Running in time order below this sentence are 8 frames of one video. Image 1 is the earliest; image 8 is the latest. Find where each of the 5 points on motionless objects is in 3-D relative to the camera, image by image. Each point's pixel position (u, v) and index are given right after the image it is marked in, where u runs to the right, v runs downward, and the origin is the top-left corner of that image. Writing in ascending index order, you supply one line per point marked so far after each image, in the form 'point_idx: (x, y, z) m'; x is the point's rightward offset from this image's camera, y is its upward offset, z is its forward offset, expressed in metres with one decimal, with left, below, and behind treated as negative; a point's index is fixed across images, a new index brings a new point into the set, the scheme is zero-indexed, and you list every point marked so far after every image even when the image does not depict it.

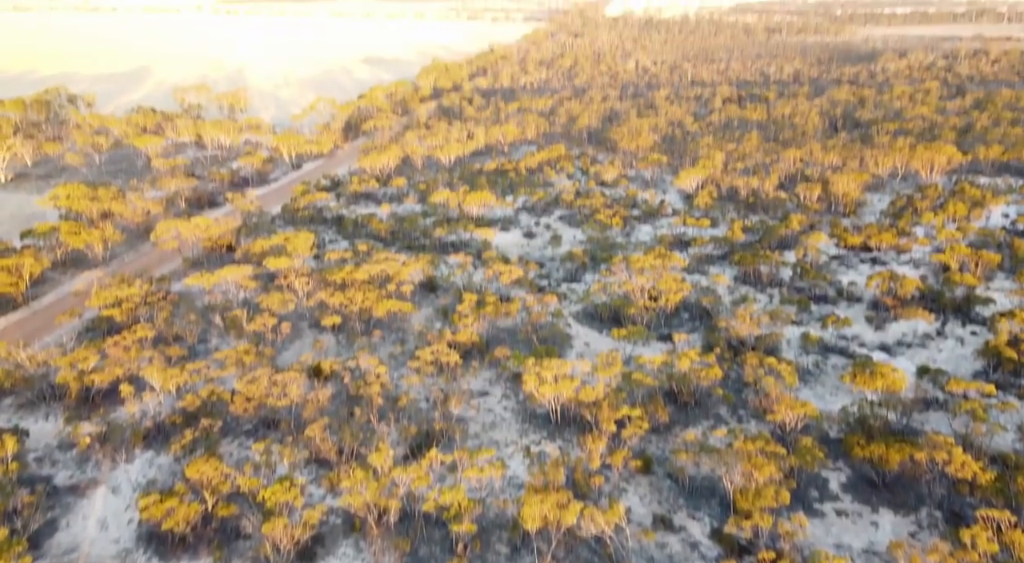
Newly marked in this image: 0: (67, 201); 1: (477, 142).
0: (-7.8, +1.4, +11.7) m
1: (-0.8, +3.4, +16.1) m
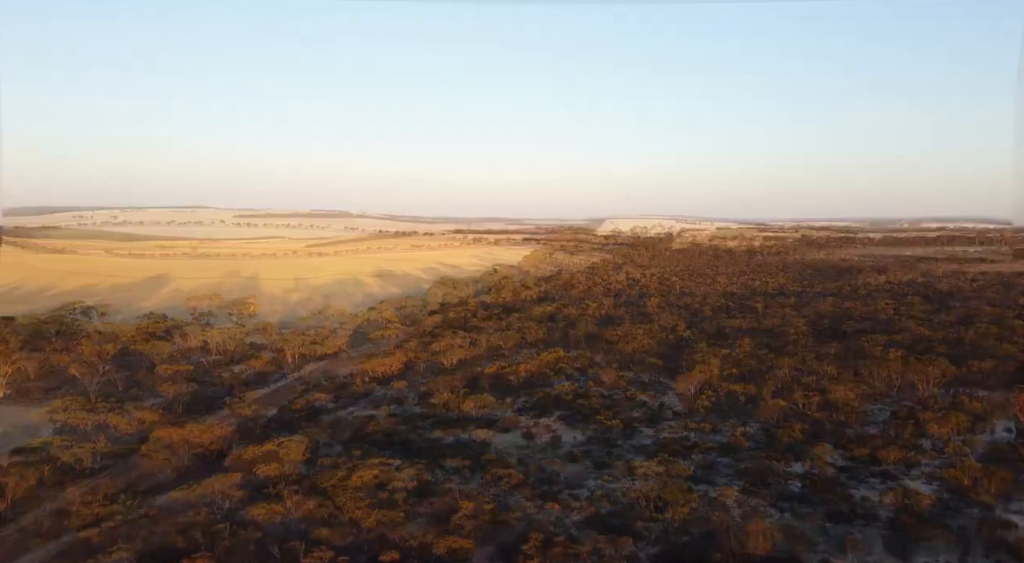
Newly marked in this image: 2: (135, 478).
0: (-7.8, -2.3, +11.6) m
1: (-0.8, -1.8, +16.4) m
2: (-6.1, -3.2, +10.6) m
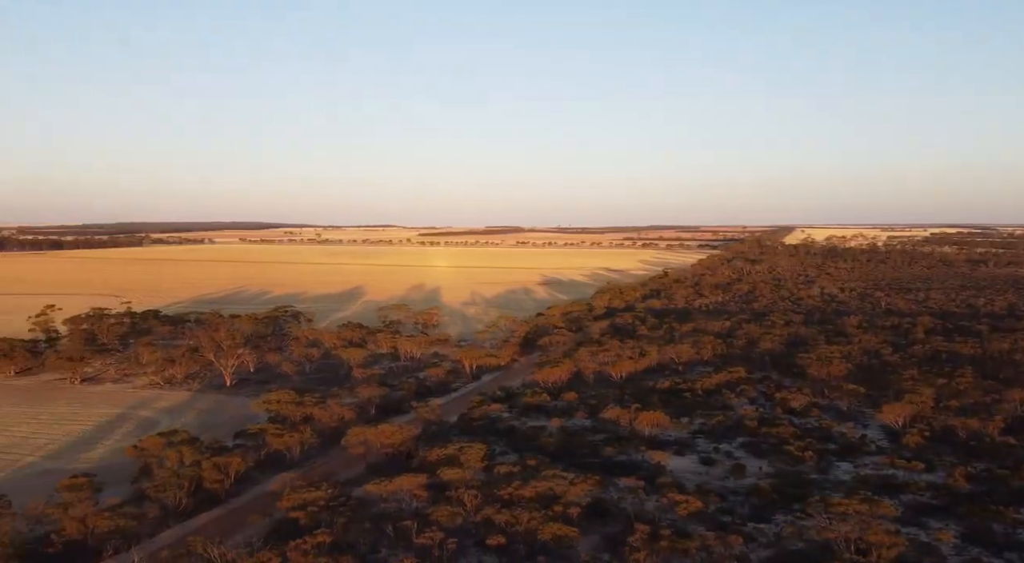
0: (-4.6, -2.4, +13.0) m
1: (+3.4, -1.9, +16.0) m
2: (-3.1, -3.3, +11.6) m
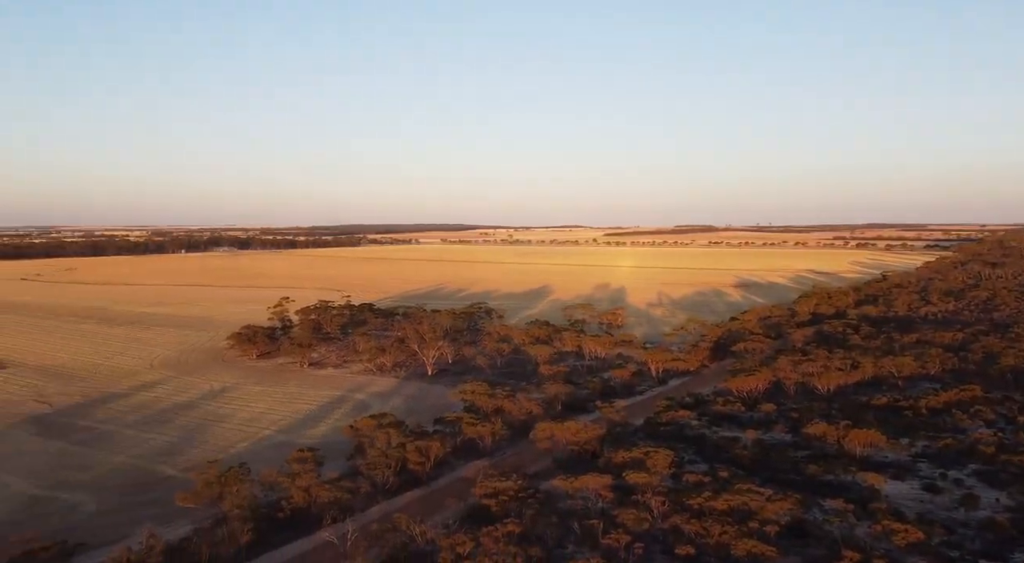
0: (-0.8, -2.4, +13.6) m
1: (+7.6, -2.0, +14.6) m
2: (+0.2, -3.3, +11.9) m
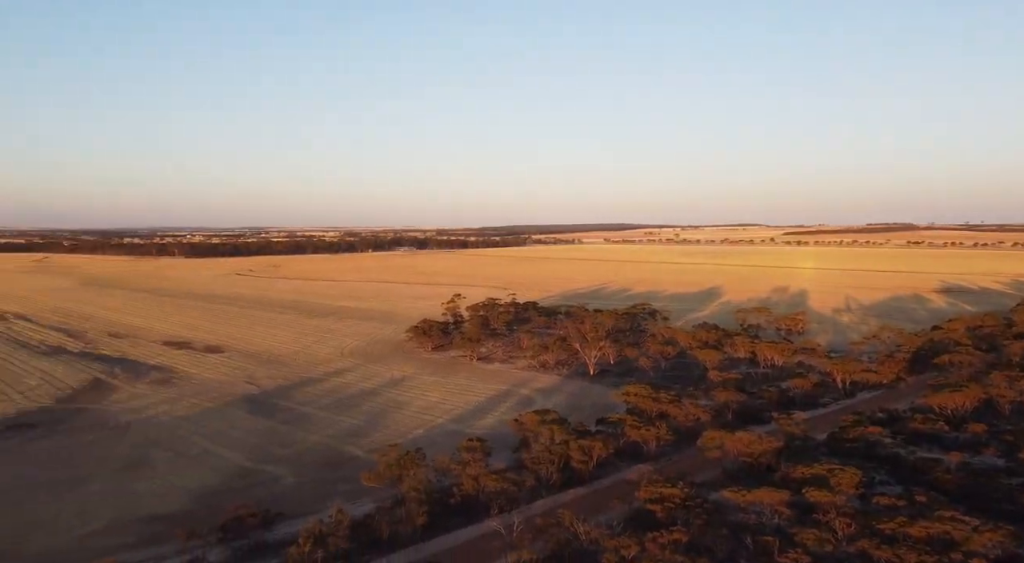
0: (+2.5, -2.4, +13.4) m
1: (+11.0, -2.1, +12.5) m
2: (+3.1, -3.3, +11.5) m
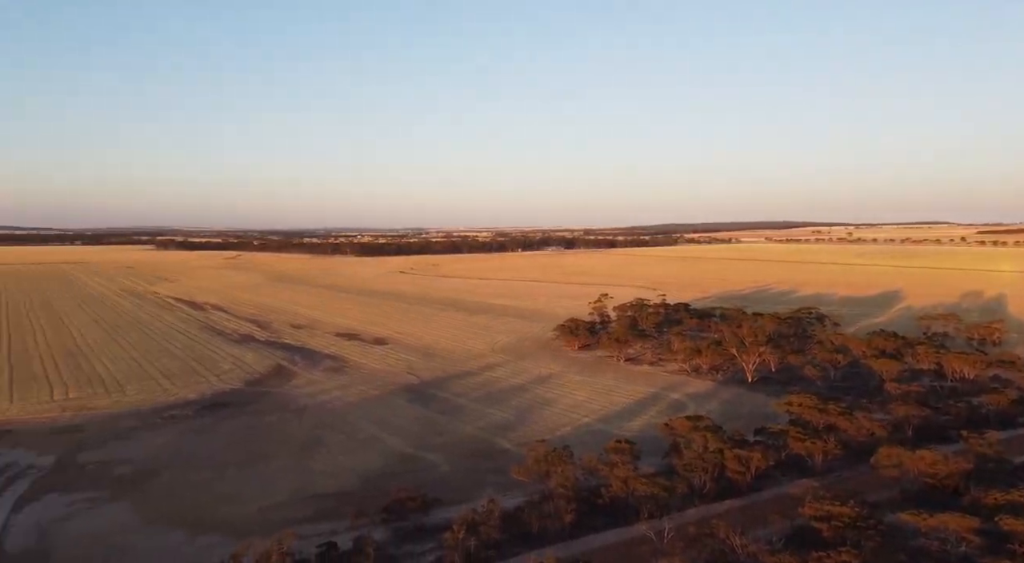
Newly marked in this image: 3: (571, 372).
0: (+5.5, -2.4, +12.7) m
1: (+13.6, -2.2, +10.2) m
2: (+5.7, -3.4, +10.7) m
3: (+1.4, -2.4, +17.4) m
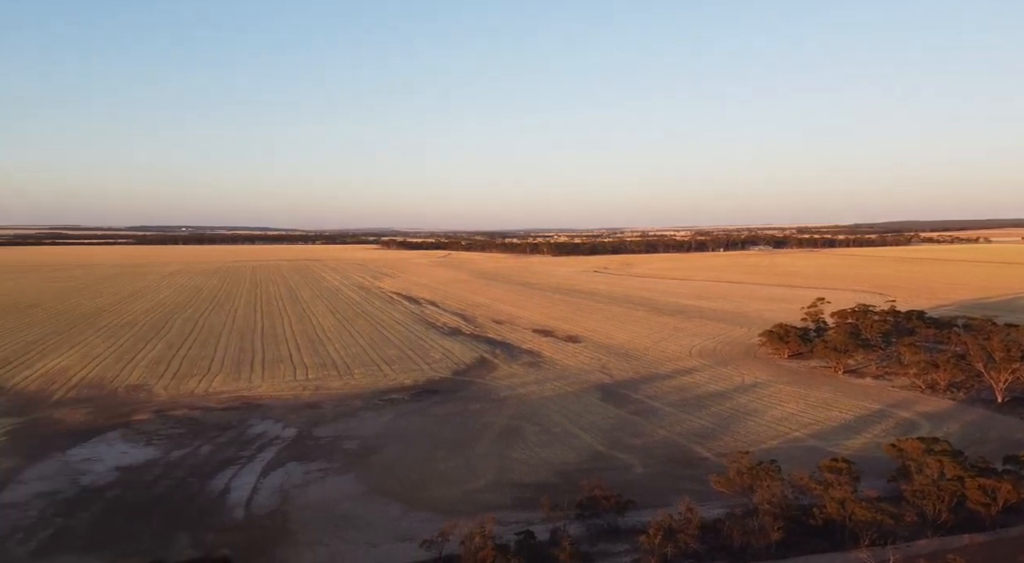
0: (+9.0, -2.5, +10.8) m
1: (+16.2, -2.5, +6.2) m
2: (+8.7, -3.5, +8.8) m
3: (+6.3, -2.5, +16.4) m
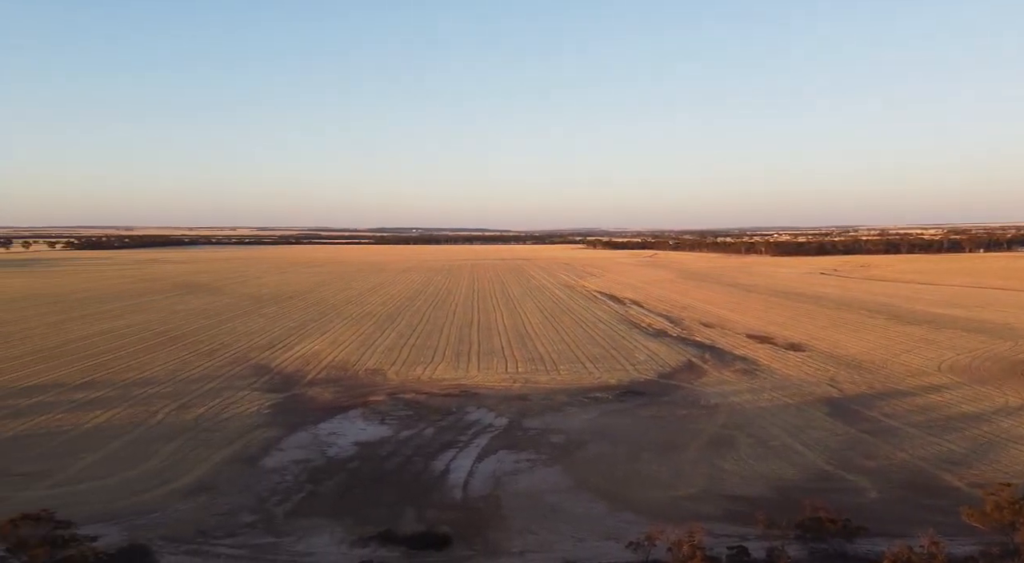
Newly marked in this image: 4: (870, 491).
0: (+12.1, -2.7, +7.9) m
1: (+17.8, -2.8, +1.6) m
2: (+11.3, -3.6, +6.1) m
3: (+11.0, -2.6, +14.0) m
4: (+6.1, -3.5, +11.1) m
